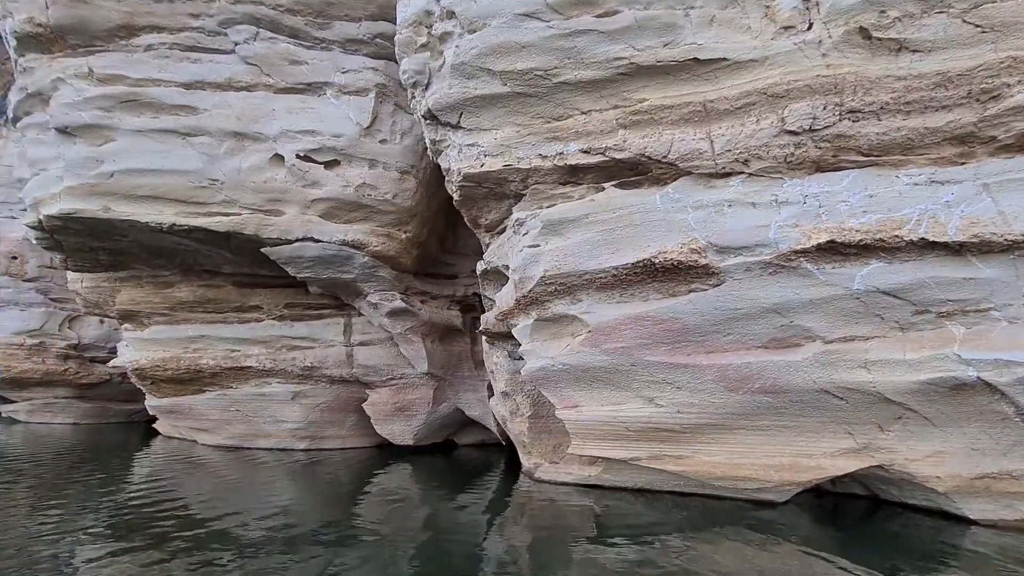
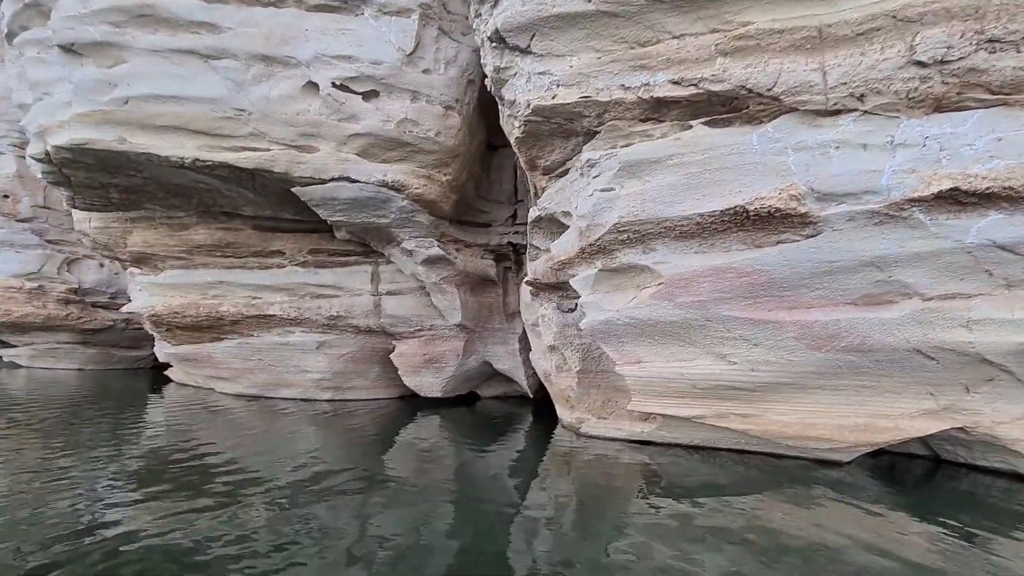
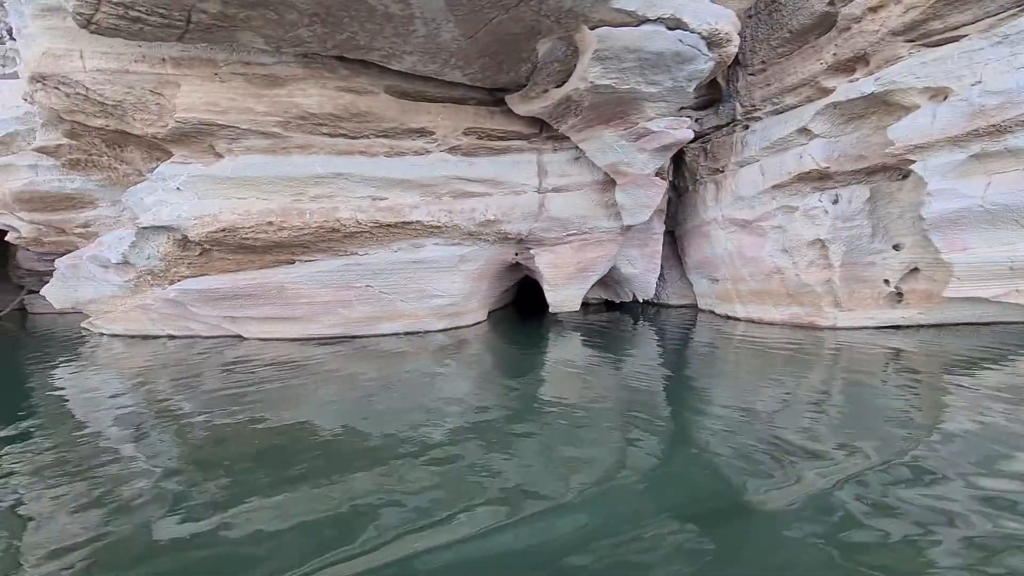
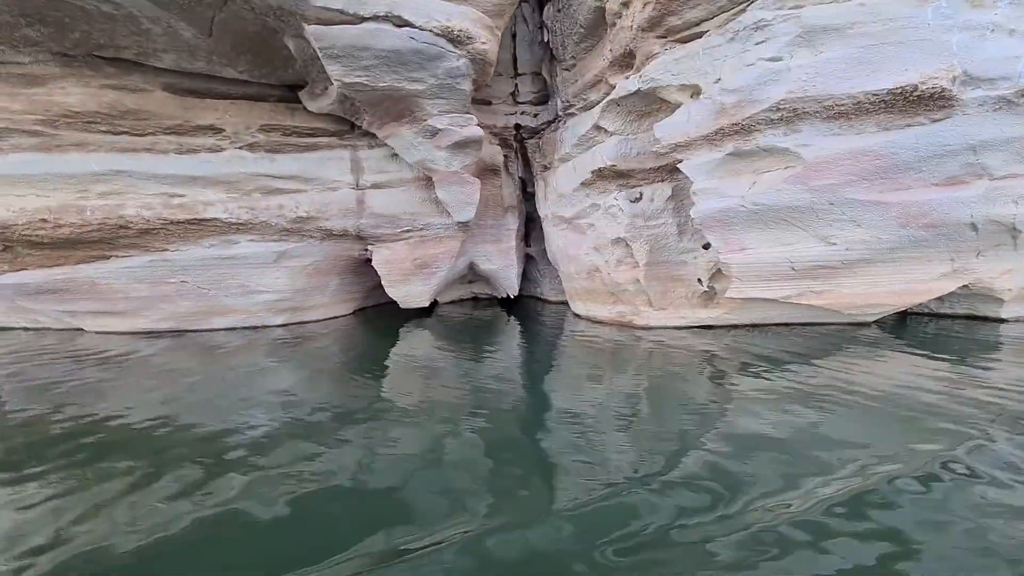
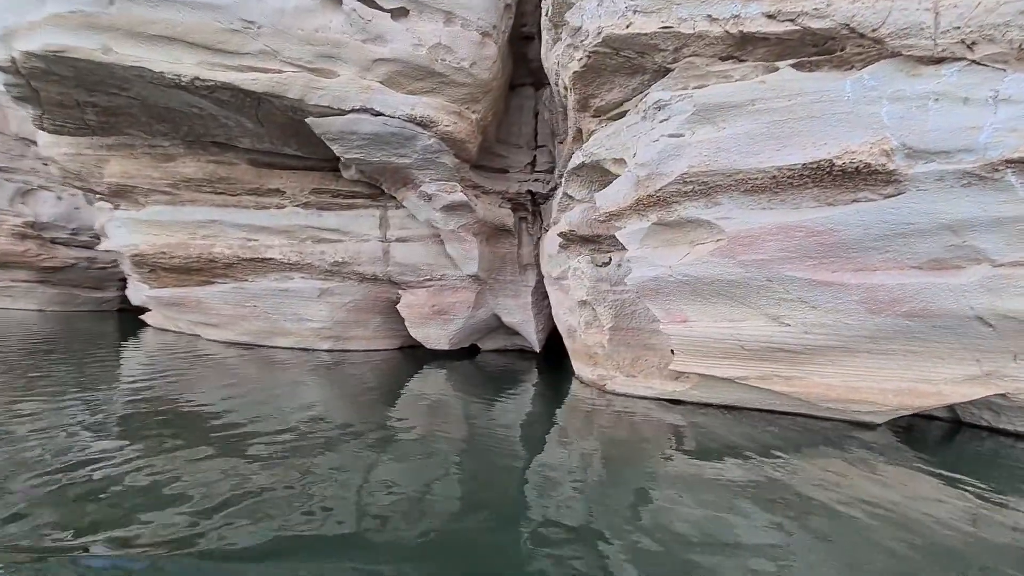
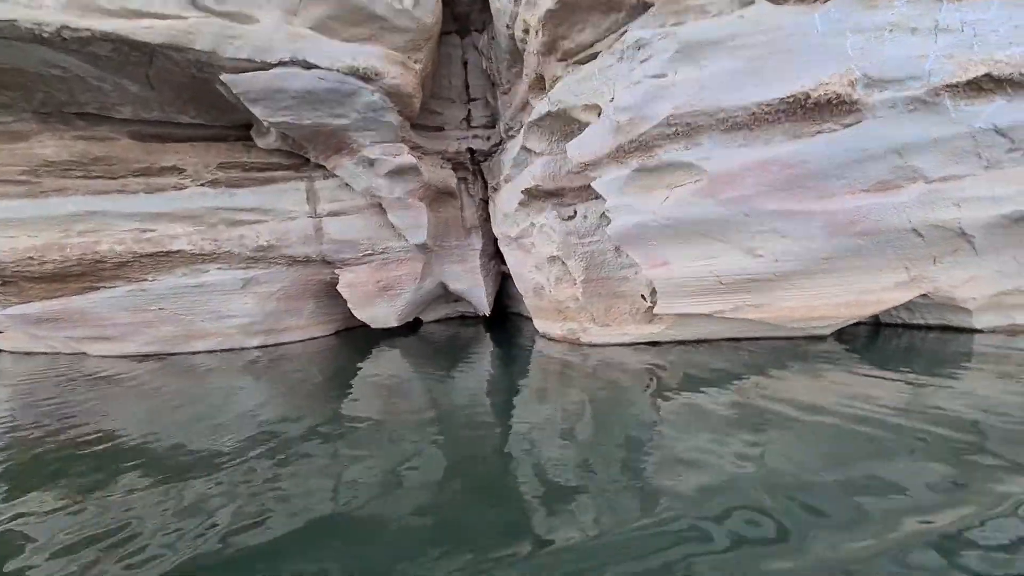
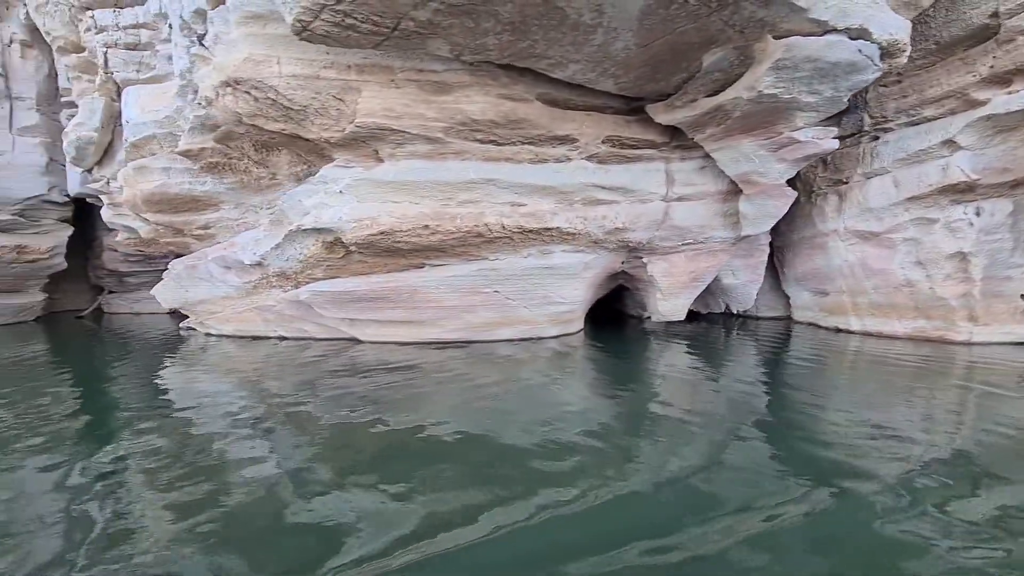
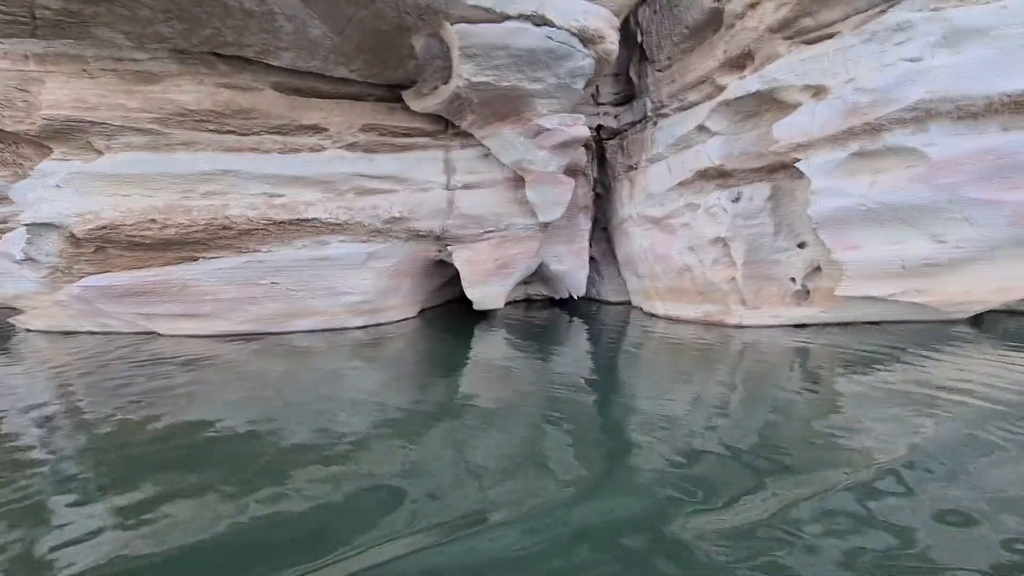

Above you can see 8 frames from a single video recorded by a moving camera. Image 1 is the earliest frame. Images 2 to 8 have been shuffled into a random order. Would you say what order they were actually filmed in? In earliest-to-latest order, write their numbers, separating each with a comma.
2, 5, 6, 4, 8, 3, 7
